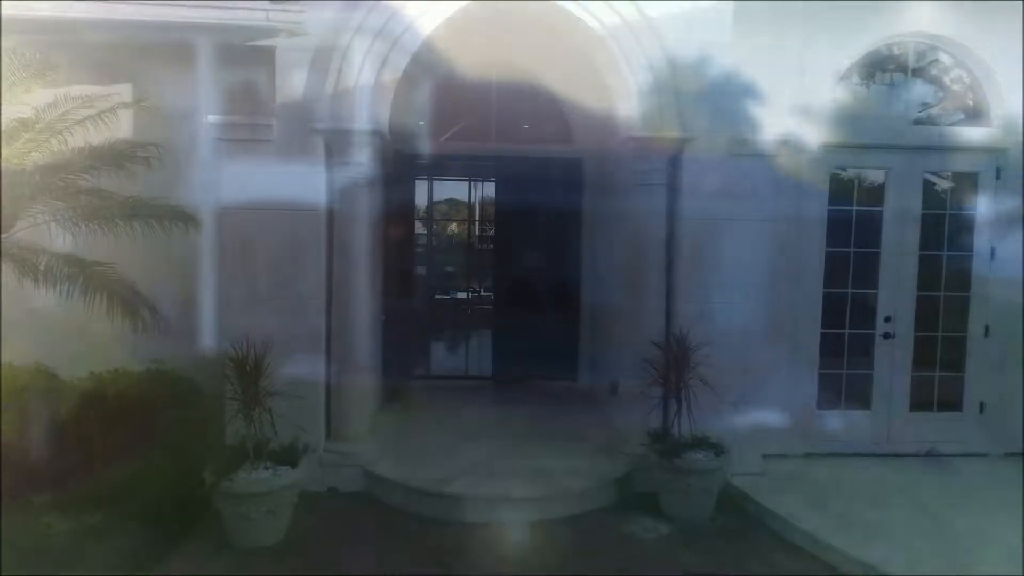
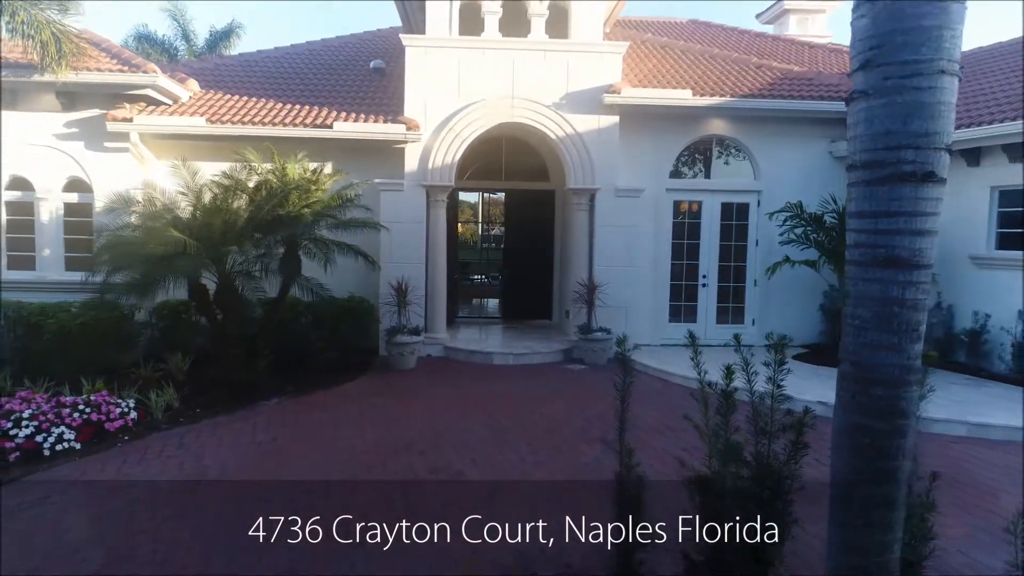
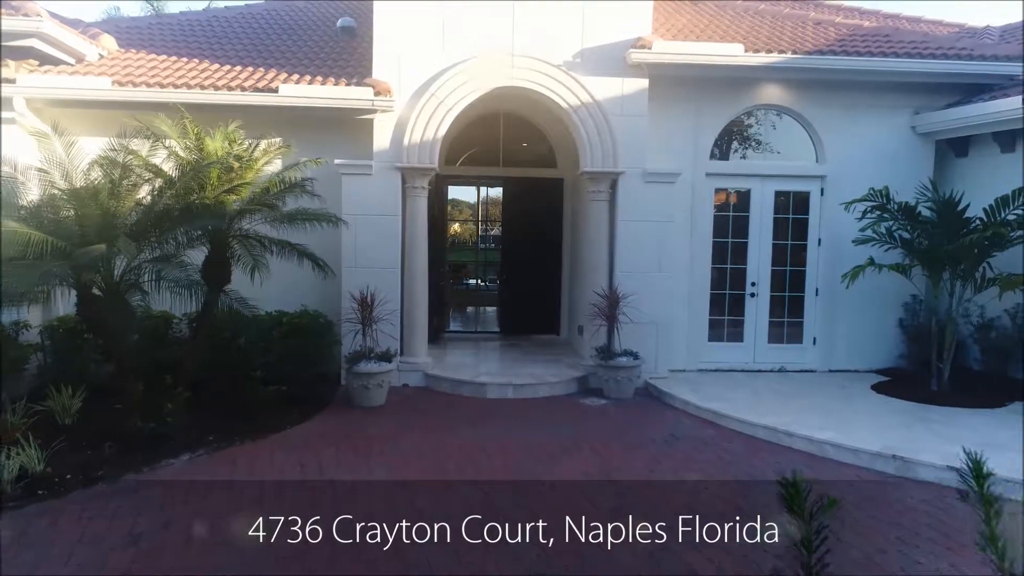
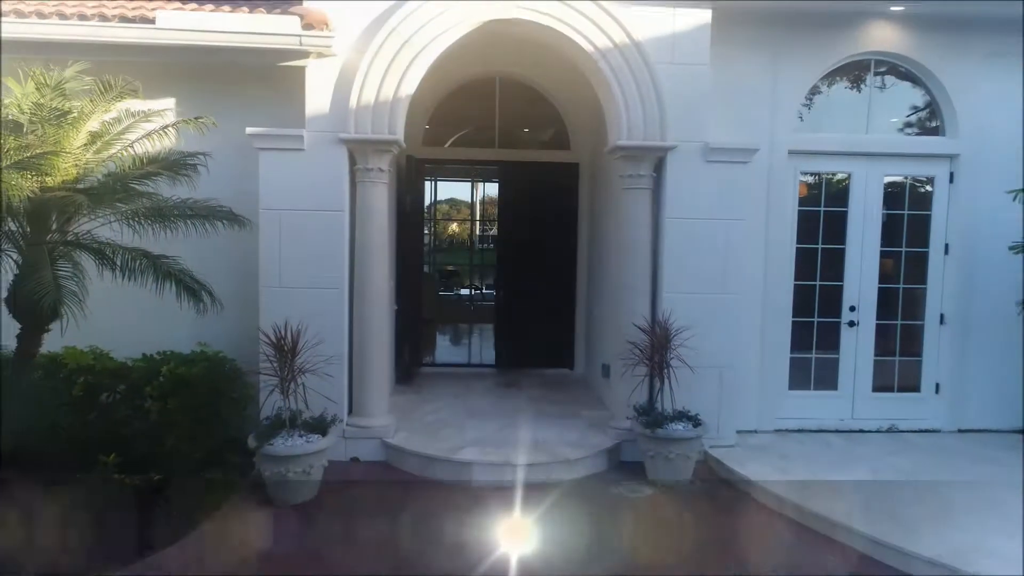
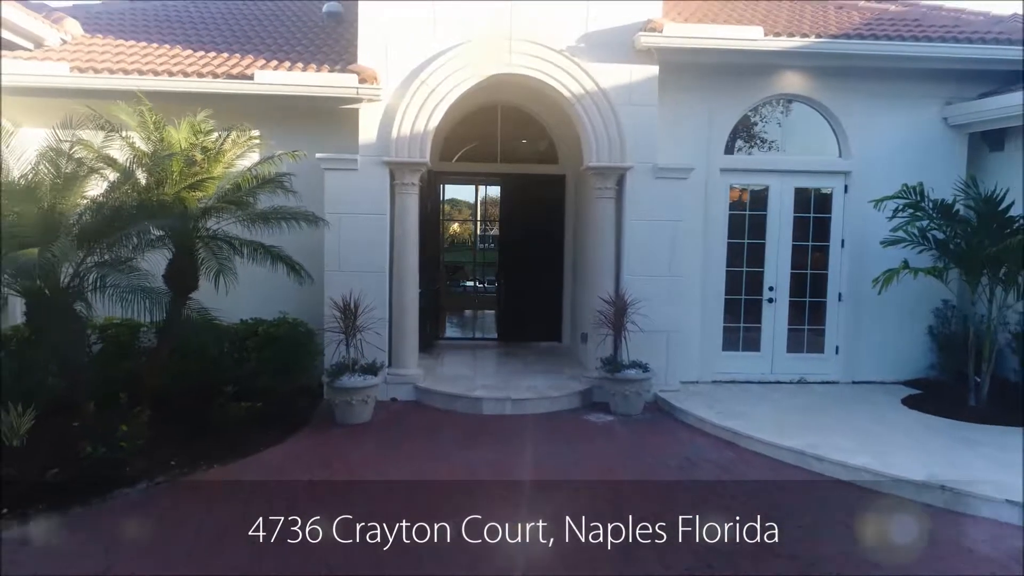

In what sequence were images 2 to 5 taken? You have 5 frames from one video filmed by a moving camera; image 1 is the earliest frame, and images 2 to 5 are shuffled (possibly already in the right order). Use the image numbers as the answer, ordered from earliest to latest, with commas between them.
4, 5, 3, 2
